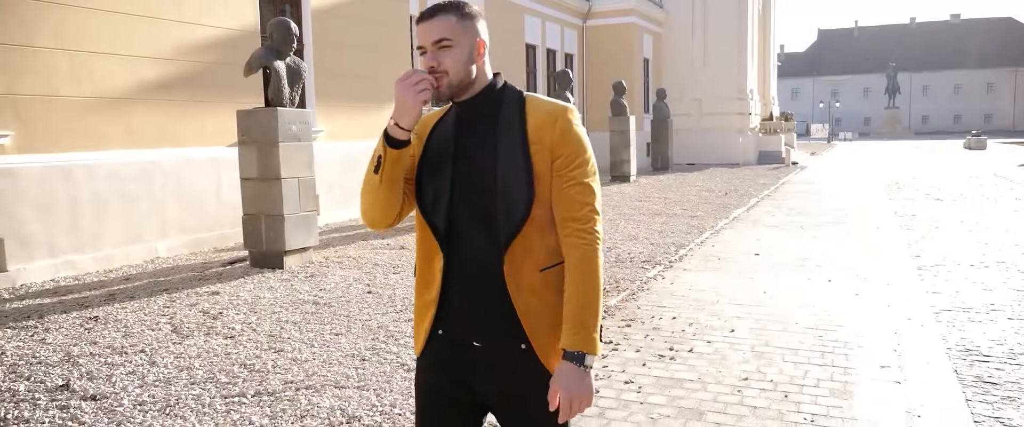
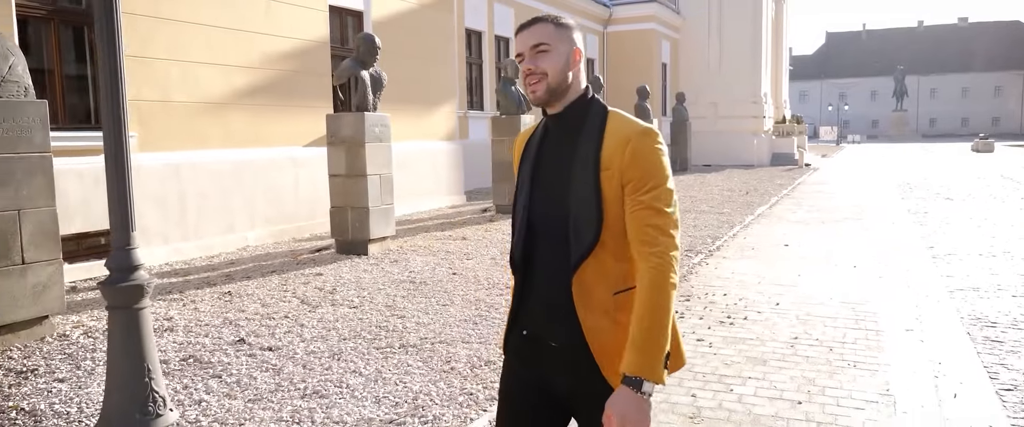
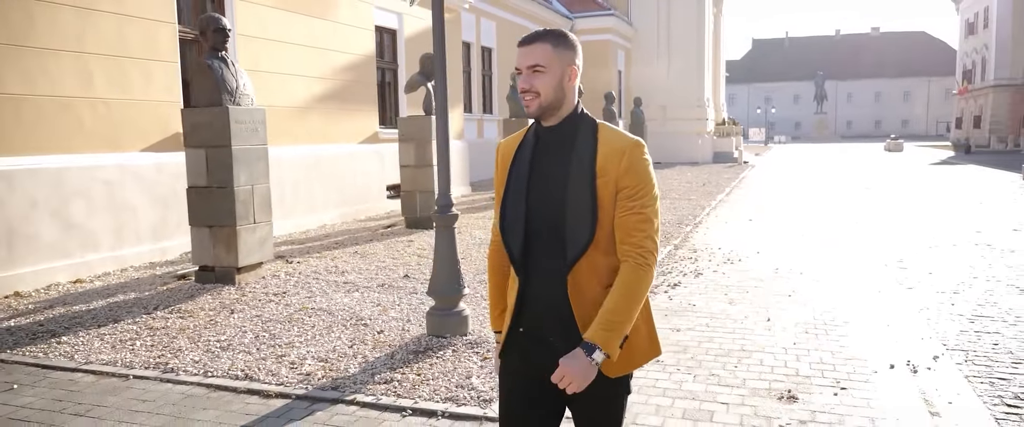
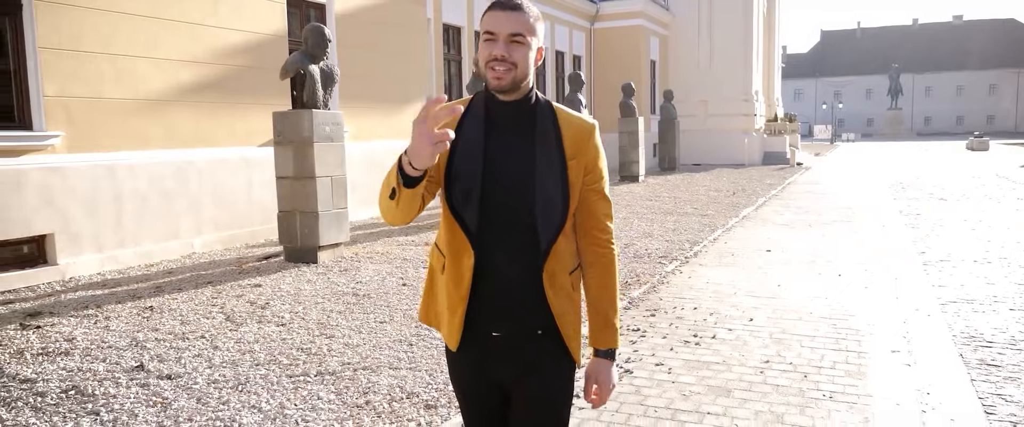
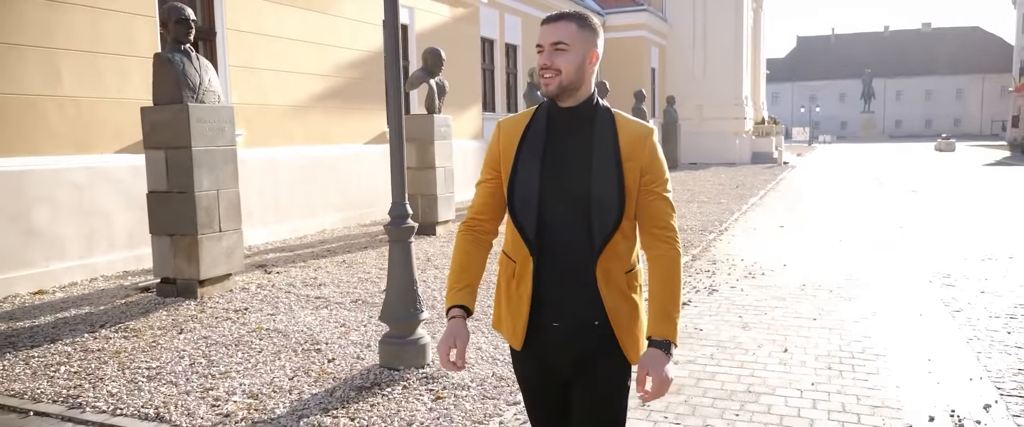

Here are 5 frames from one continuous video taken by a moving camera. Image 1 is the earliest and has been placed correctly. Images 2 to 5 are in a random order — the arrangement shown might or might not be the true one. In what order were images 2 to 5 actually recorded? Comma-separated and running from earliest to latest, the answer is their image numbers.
4, 2, 5, 3
